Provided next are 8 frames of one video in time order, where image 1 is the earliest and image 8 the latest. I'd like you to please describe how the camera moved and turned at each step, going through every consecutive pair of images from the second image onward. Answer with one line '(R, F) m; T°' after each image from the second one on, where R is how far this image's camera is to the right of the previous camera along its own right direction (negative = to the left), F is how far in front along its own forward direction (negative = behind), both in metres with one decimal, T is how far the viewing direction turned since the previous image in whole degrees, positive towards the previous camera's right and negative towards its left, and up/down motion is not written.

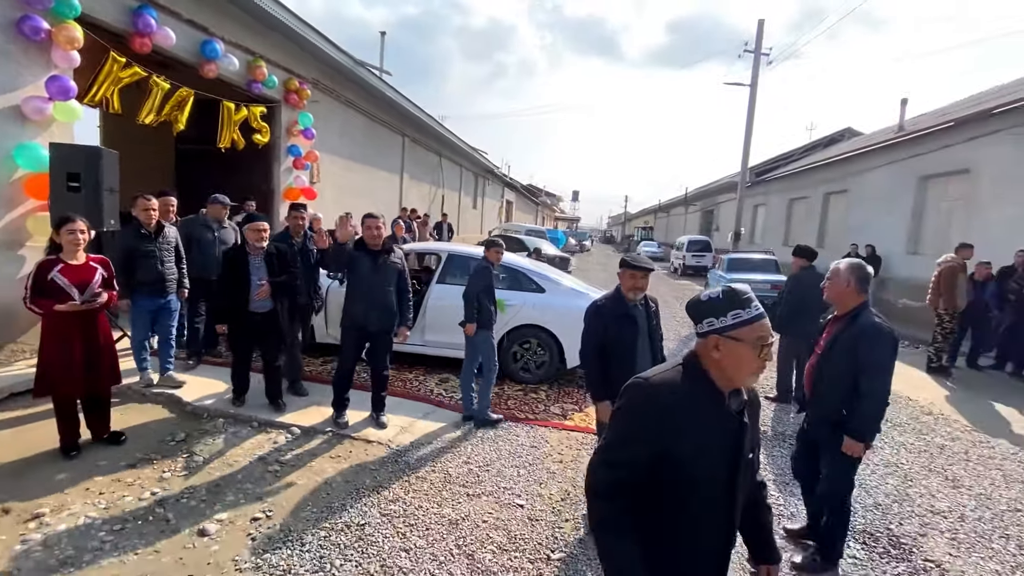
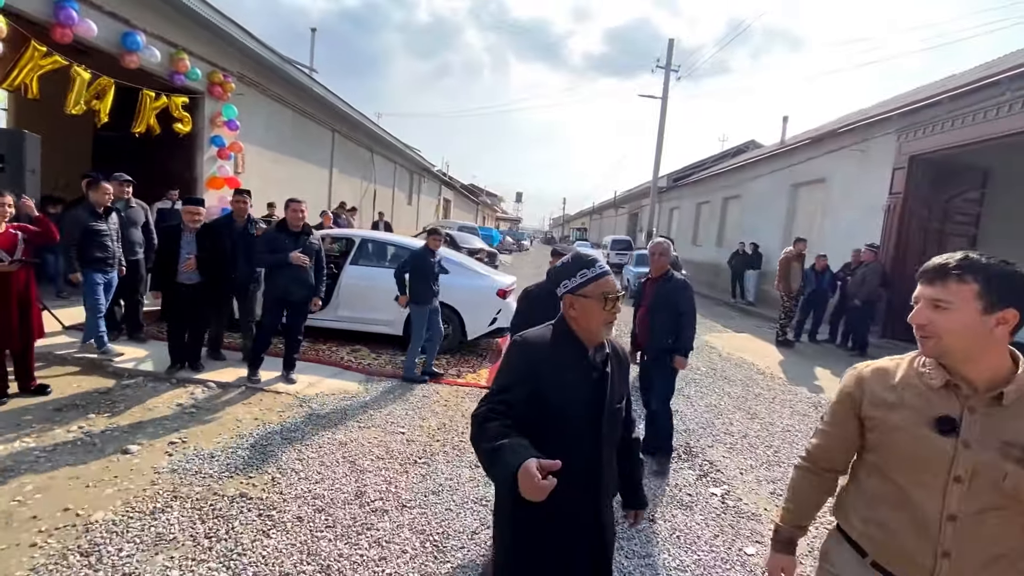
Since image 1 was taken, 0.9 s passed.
(+0.5, -0.9) m; +7°
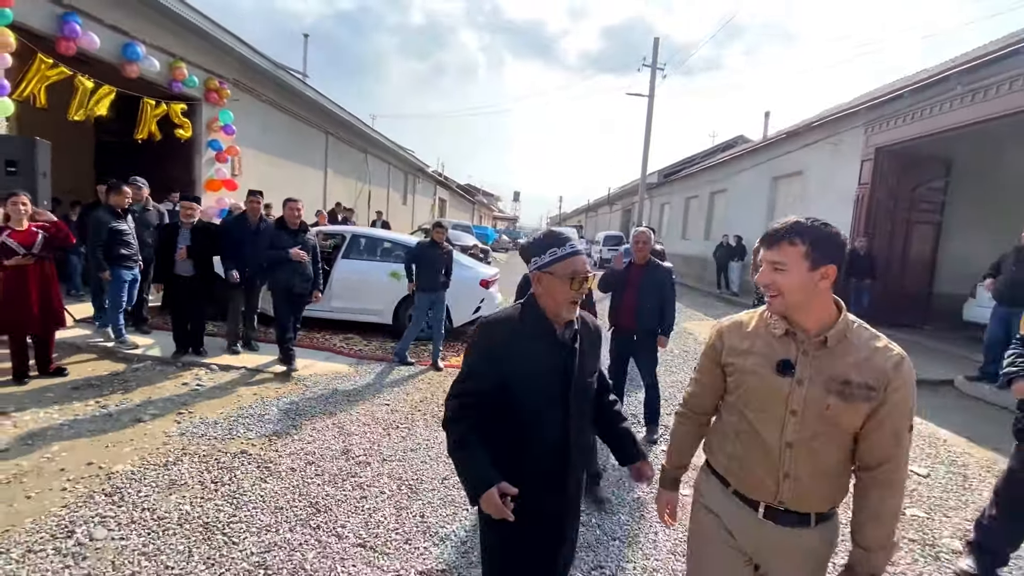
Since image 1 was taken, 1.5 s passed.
(+0.3, -0.4) m; 0°
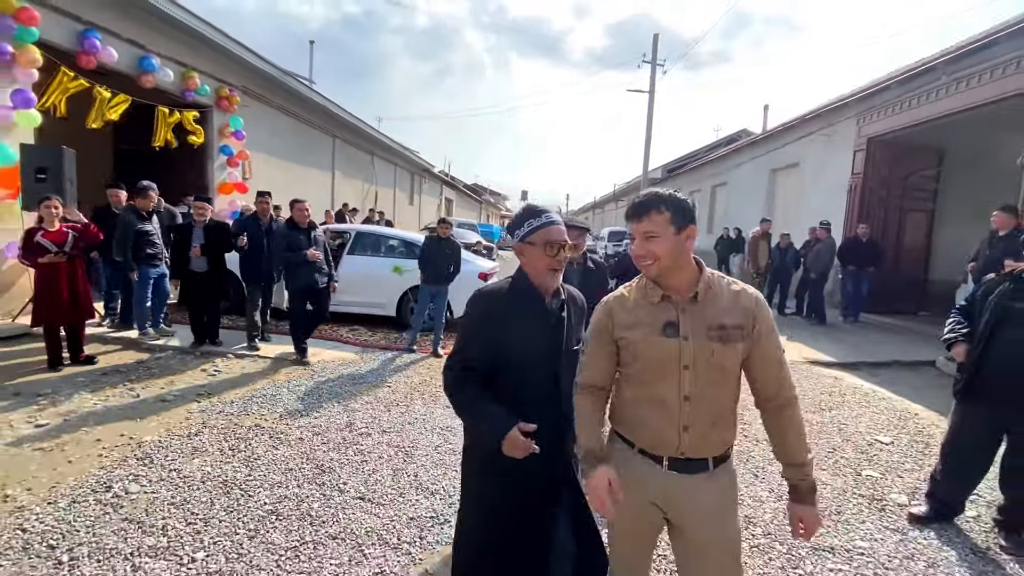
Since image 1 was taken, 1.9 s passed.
(+0.2, -0.3) m; -1°
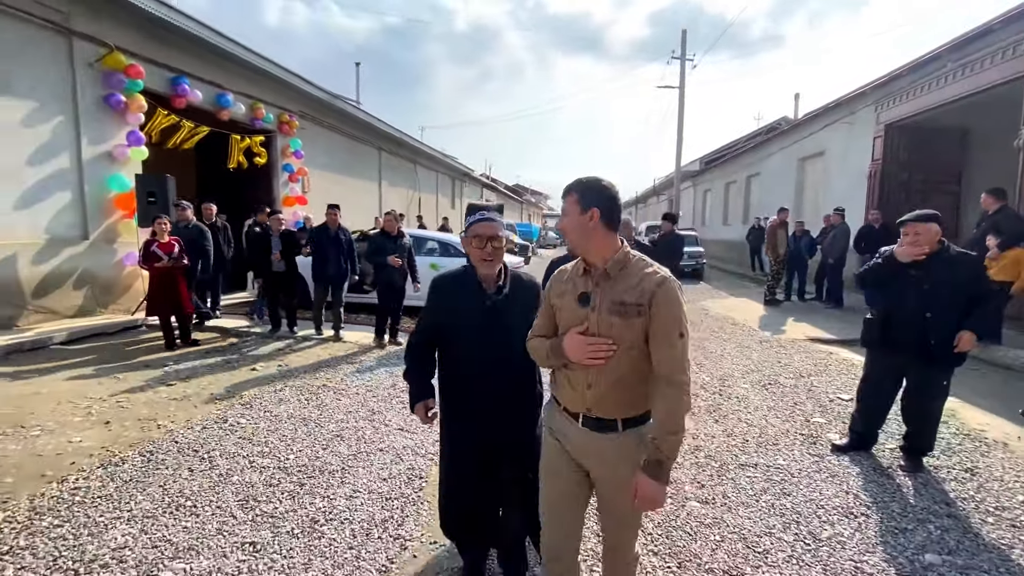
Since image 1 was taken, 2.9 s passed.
(+0.4, -0.9) m; -6°
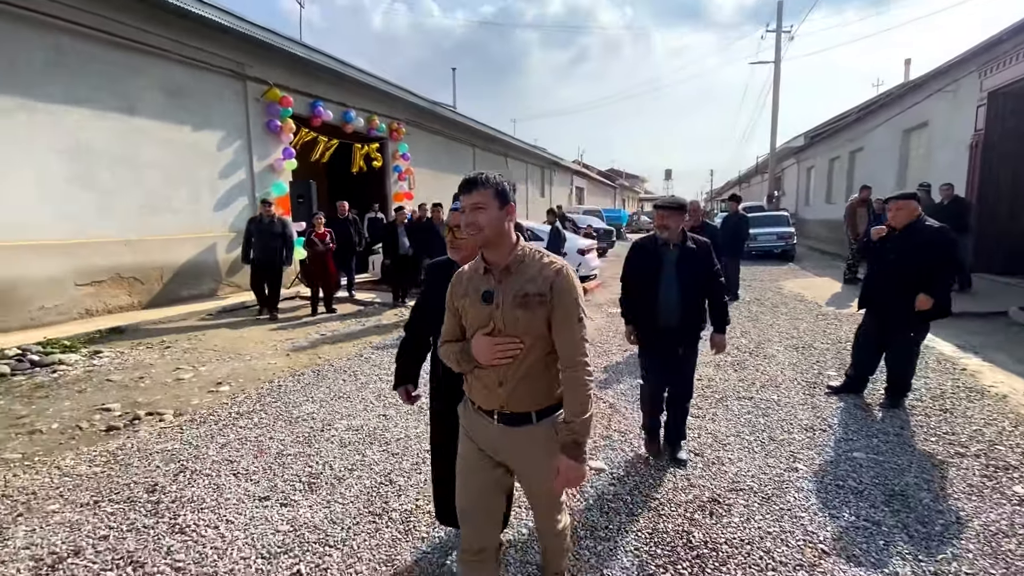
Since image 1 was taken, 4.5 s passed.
(+0.5, -1.2) m; -11°
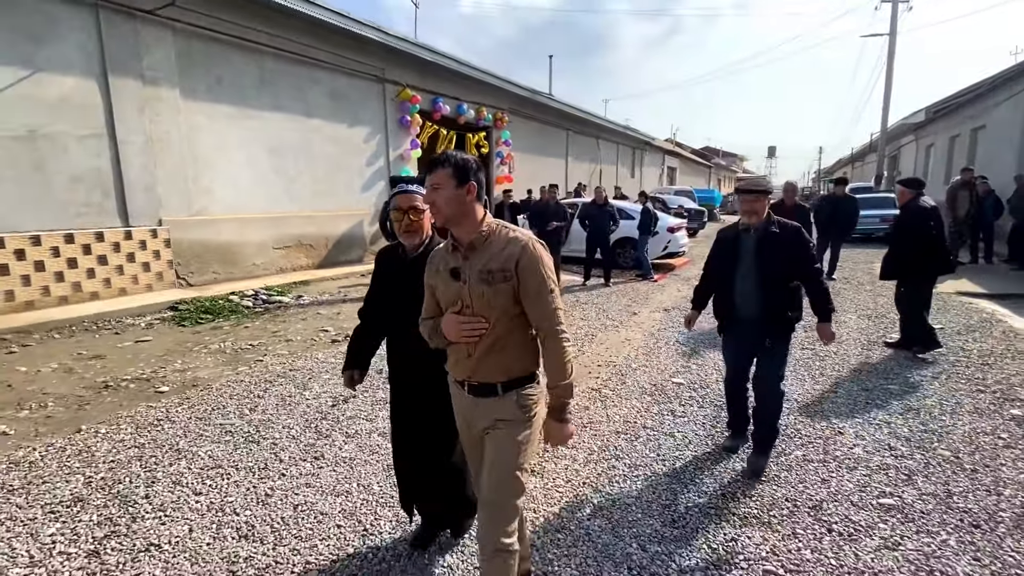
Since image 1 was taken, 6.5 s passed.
(-0.2, -1.3) m; -10°
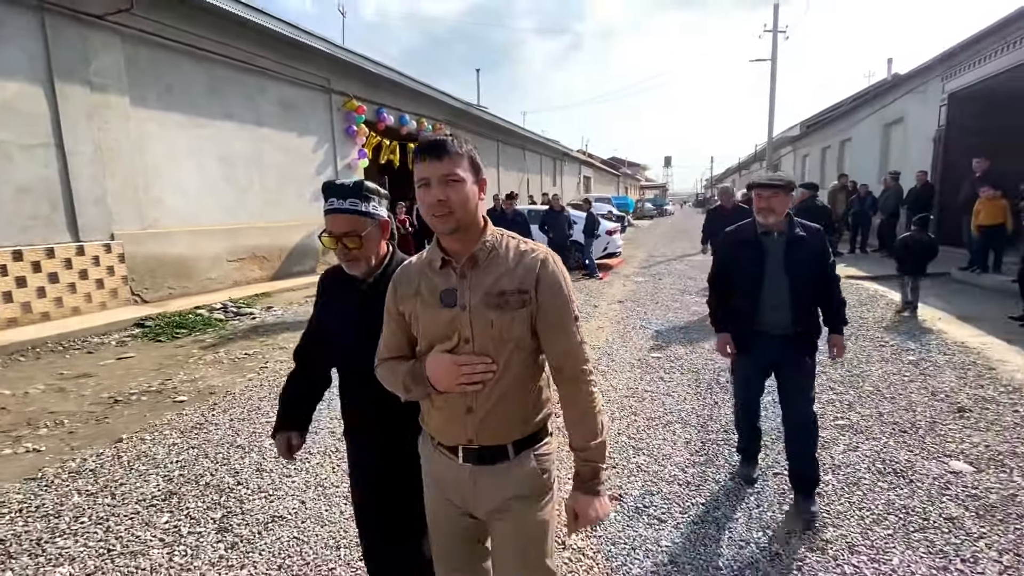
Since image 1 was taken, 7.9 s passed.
(-0.9, -0.5) m; +10°
